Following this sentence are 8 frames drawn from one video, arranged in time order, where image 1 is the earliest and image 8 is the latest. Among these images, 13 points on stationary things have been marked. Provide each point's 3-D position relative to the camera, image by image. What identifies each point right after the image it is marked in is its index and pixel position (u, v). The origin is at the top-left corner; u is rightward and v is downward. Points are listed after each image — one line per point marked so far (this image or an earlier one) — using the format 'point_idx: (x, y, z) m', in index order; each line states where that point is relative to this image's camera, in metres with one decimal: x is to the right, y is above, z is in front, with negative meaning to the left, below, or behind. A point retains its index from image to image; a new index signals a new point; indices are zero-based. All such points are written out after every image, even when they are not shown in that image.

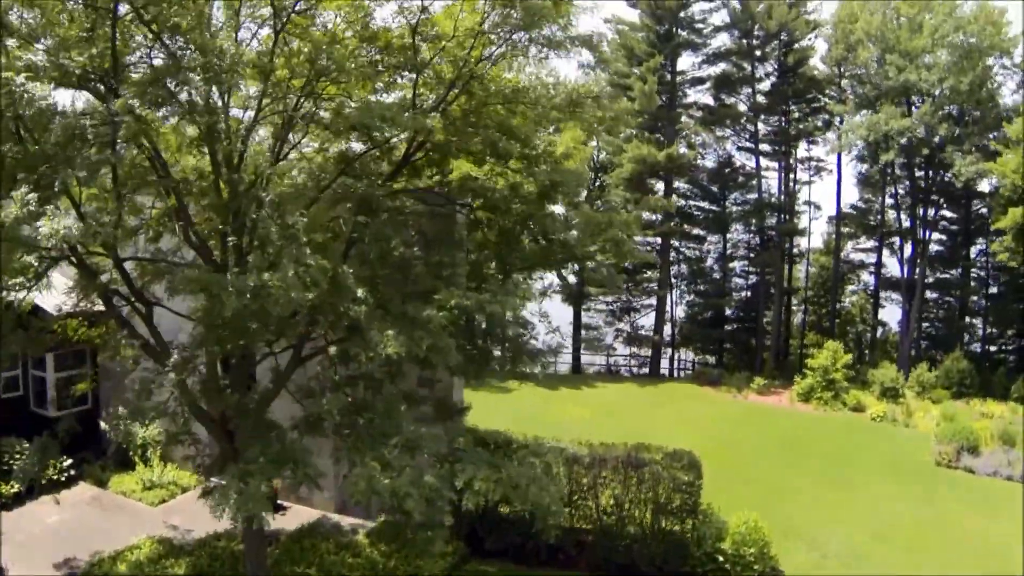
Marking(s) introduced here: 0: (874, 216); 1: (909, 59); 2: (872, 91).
0: (+6.8, +1.7, +15.1) m
1: (+6.4, +3.8, +13.2) m
2: (+6.1, +3.3, +13.6) m
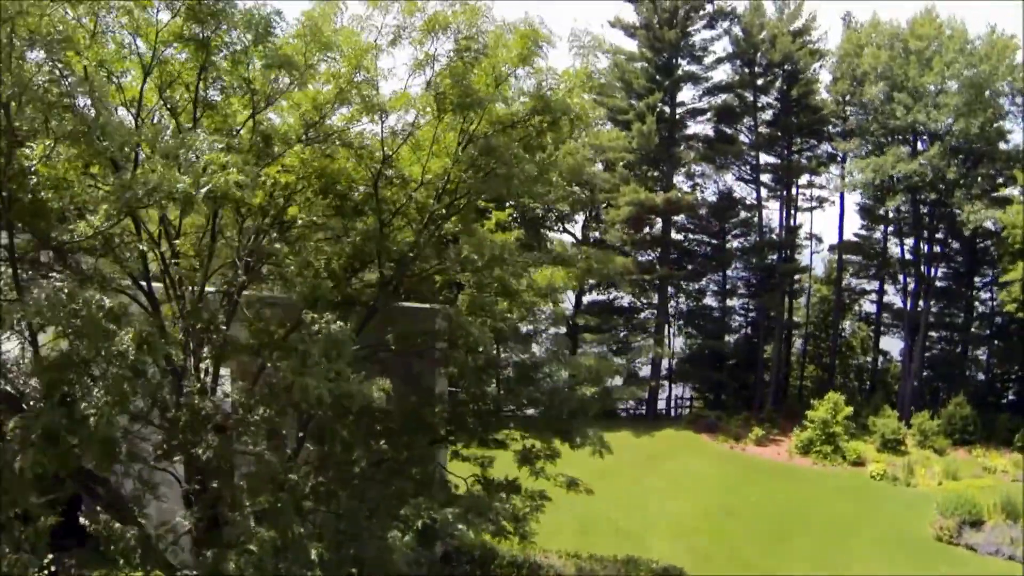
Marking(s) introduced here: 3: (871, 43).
0: (+6.7, +1.0, +14.7) m
1: (+6.3, +3.1, +12.7) m
2: (+6.0, +2.6, +13.1) m
3: (+6.0, +4.1, +13.6) m
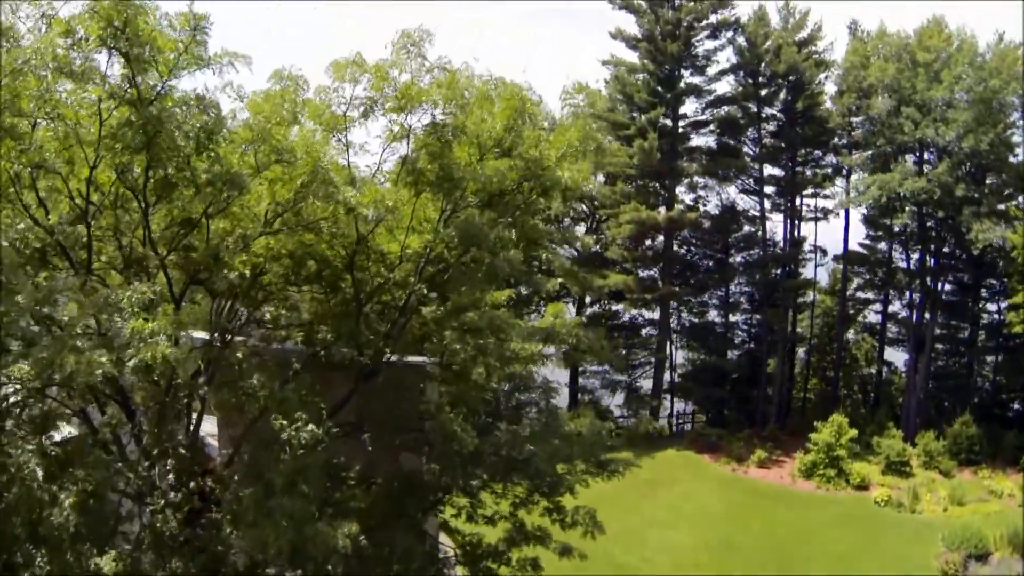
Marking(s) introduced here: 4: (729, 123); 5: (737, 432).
0: (+6.7, +0.8, +14.5) m
1: (+6.3, +2.8, +12.5) m
2: (+6.0, +2.3, +12.9) m
3: (+6.0, +3.8, +13.3) m
4: (+3.8, +2.9, +13.9) m
5: (+3.8, -2.4, +13.4) m
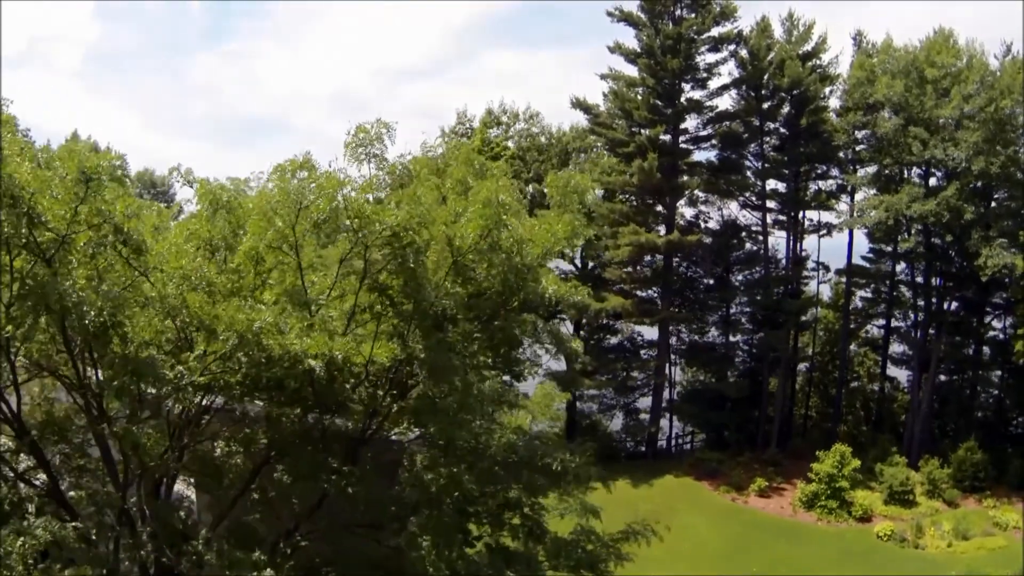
0: (+6.6, +0.4, +14.2) m
1: (+6.2, +2.5, +12.1) m
2: (+6.0, +1.9, +12.5) m
3: (+6.0, +3.5, +12.9) m
4: (+3.7, +2.6, +13.5) m
5: (+3.7, -2.8, +13.1) m
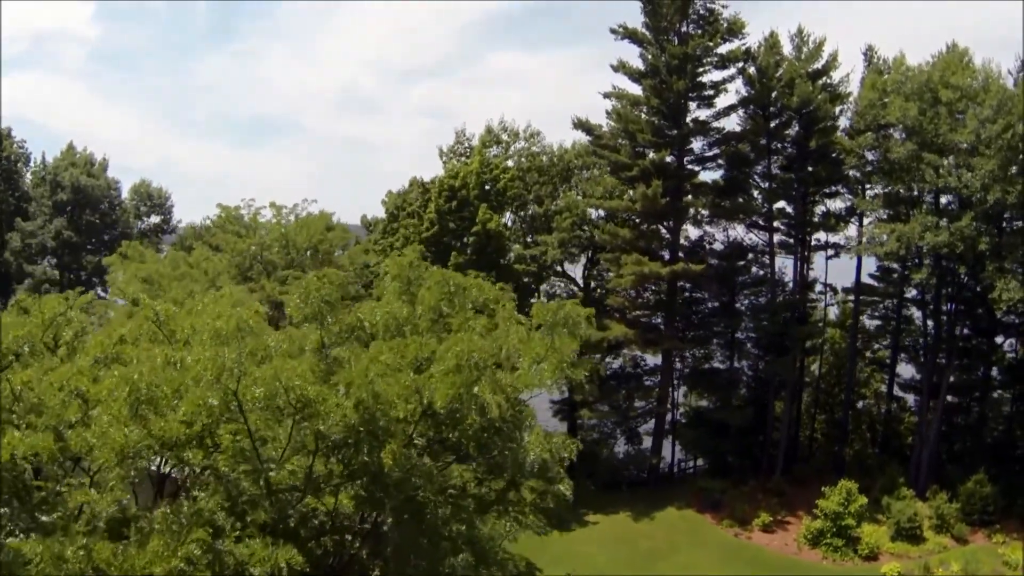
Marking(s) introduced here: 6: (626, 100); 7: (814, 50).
0: (+6.6, 0.0, +13.8) m
1: (+6.2, +2.0, +11.7) m
2: (+6.0, +1.5, +12.2) m
3: (+6.0, +3.1, +12.5) m
4: (+3.7, +2.2, +13.1) m
5: (+3.7, -3.2, +12.9) m
6: (+1.8, +3.0, +12.9) m
7: (+5.0, +3.9, +13.1) m
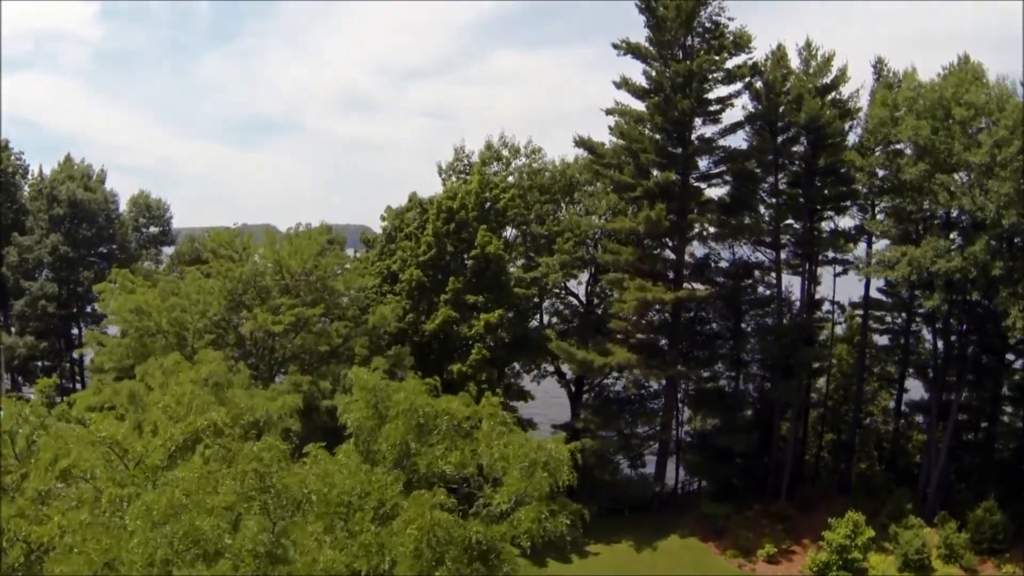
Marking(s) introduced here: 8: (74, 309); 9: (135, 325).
0: (+6.7, -0.3, +13.5) m
1: (+6.2, +1.7, +11.4) m
2: (+5.9, +1.1, +11.8) m
3: (+6.0, +2.7, +12.1) m
4: (+3.7, +1.8, +12.8) m
5: (+3.7, -3.5, +12.7) m
6: (+1.8, +2.7, +12.5) m
7: (+5.0, +3.6, +12.8) m
8: (-8.8, -0.4, +16.1) m
9: (-4.7, -0.5, +9.9) m
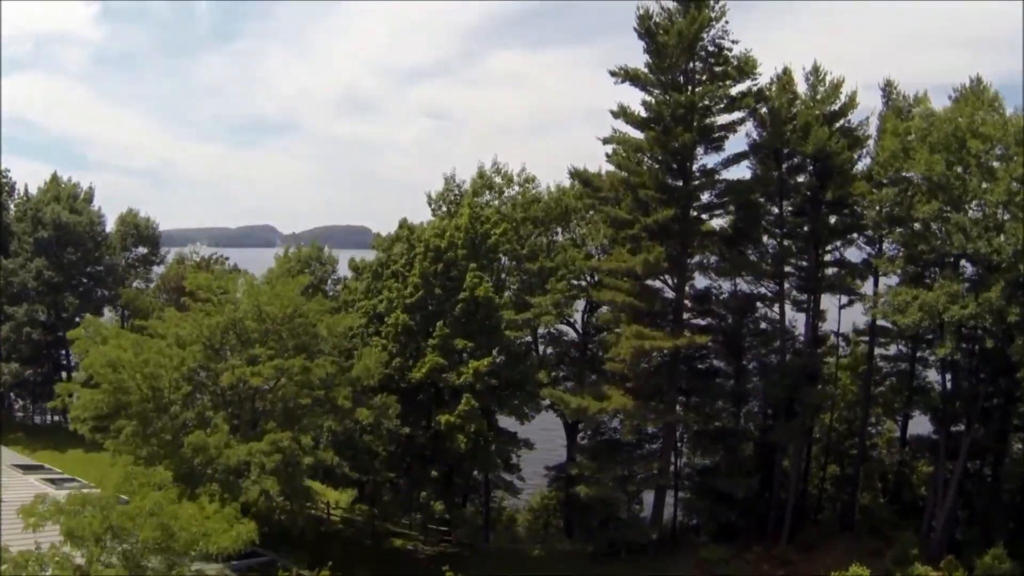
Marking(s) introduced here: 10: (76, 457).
0: (+6.6, -0.8, +13.0) m
1: (+6.1, +1.1, +10.8) m
2: (+5.8, +0.6, +11.3) m
3: (+5.8, +2.1, +11.5) m
4: (+3.6, +1.3, +12.3) m
5: (+3.6, -4.1, +12.3) m
6: (+1.7, +2.1, +12.0) m
7: (+4.9, +3.0, +12.2) m
8: (-8.9, -0.9, +15.7) m
9: (-4.8, -1.1, +9.6) m
10: (-7.5, -2.9, +13.6) m
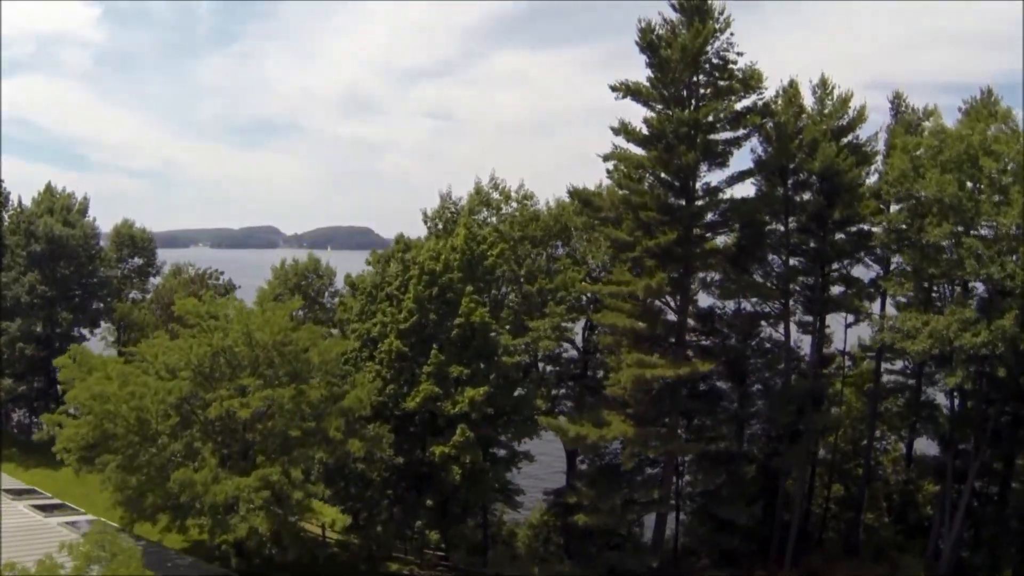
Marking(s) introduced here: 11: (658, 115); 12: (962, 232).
0: (+6.5, -1.1, +12.7) m
1: (+6.0, +0.7, +10.5) m
2: (+5.8, +0.2, +10.9) m
3: (+5.8, +1.8, +11.2) m
4: (+3.6, +1.0, +12.0) m
5: (+3.6, -4.4, +12.0) m
6: (+1.7, +1.8, +11.7) m
7: (+4.8, +2.7, +11.8) m
8: (-8.9, -1.1, +15.5) m
9: (-4.9, -1.5, +9.3) m
10: (-7.5, -3.2, +13.4) m
11: (+2.1, +2.5, +11.5) m
12: (+5.9, +0.8, +10.5) m
